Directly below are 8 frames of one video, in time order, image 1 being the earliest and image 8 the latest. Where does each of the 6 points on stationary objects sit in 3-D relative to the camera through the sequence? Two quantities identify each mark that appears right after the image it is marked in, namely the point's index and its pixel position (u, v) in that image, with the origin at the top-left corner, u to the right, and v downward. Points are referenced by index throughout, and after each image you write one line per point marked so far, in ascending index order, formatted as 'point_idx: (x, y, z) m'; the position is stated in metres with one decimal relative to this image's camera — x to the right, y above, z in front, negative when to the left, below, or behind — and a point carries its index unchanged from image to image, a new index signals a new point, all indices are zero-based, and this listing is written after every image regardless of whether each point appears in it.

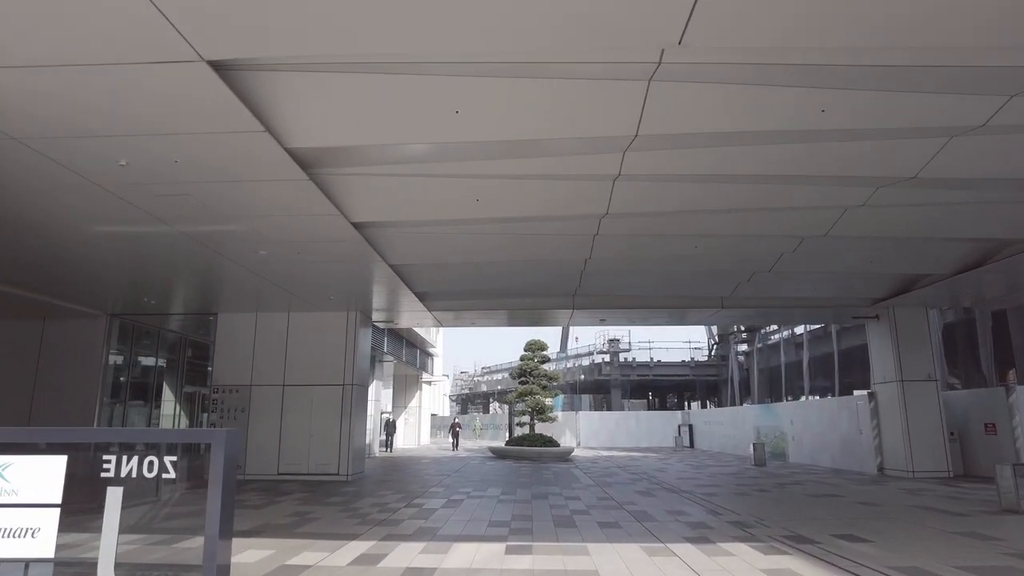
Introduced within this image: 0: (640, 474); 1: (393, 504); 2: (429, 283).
0: (+3.2, -4.6, +16.1) m
1: (-1.9, -3.4, +10.3) m
2: (-1.7, +0.1, +13.4) m
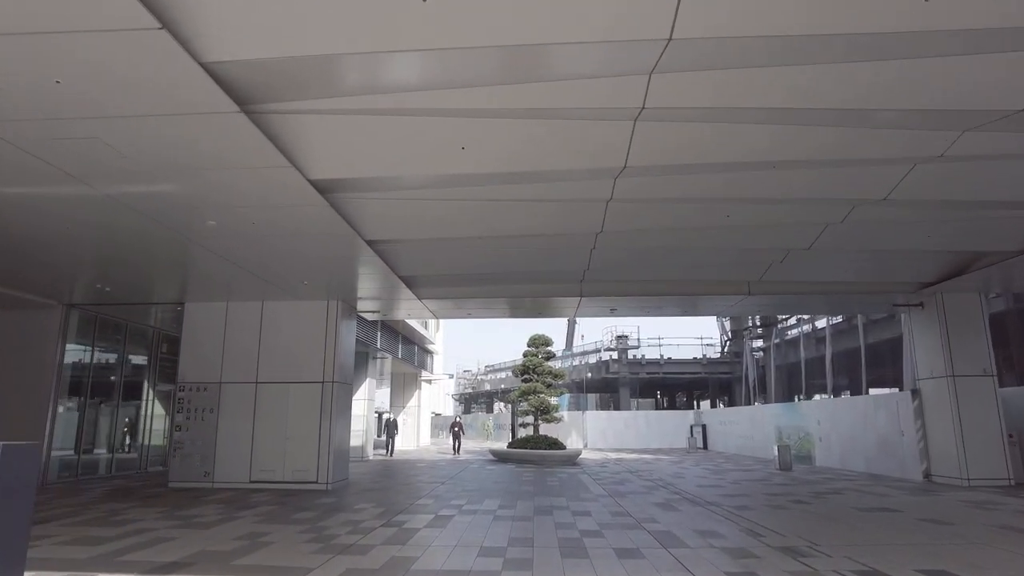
0: (+3.2, -4.3, +14.5) m
1: (-1.9, -3.1, +8.7) m
2: (-1.7, +0.4, +11.8) m
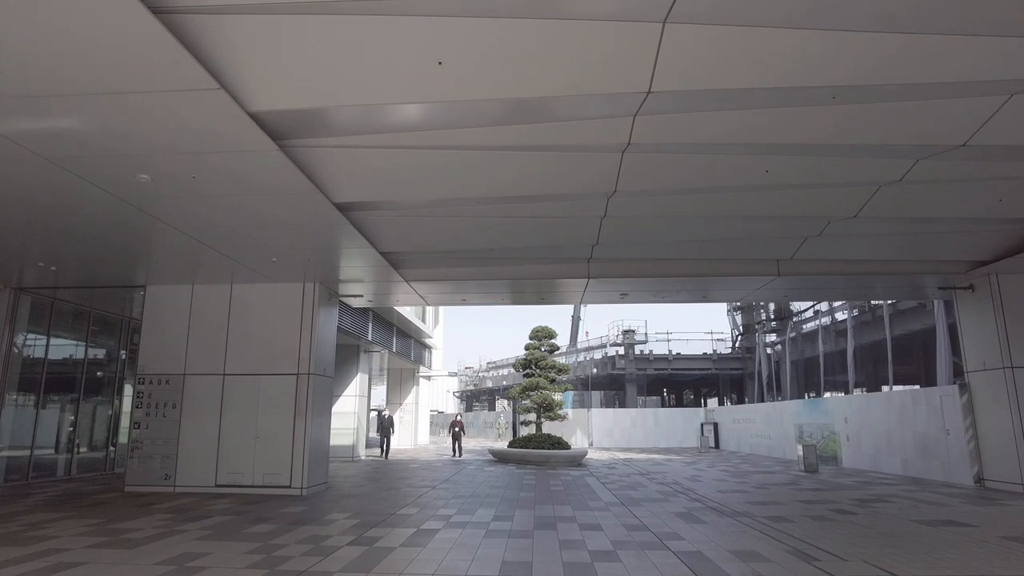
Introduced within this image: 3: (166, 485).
0: (+3.2, -3.9, +13.0) m
1: (-1.9, -2.8, +7.3) m
2: (-1.8, +0.7, +10.4) m
3: (-6.0, -3.4, +11.4) m
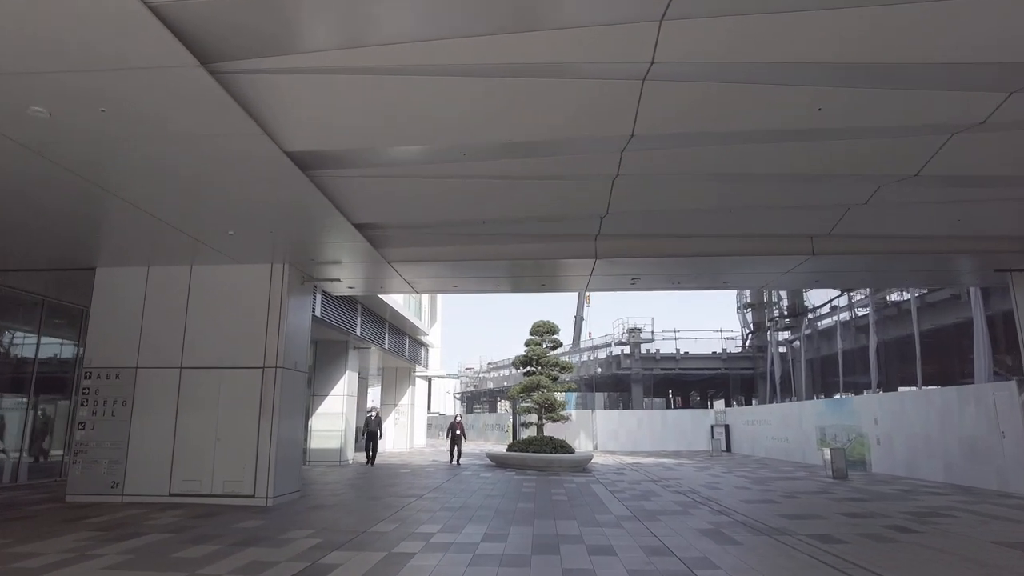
0: (+3.2, -3.6, +11.5) m
1: (-2.0, -2.5, +5.8) m
2: (-1.8, +1.0, +8.9) m
3: (-6.1, -3.1, +10.0) m
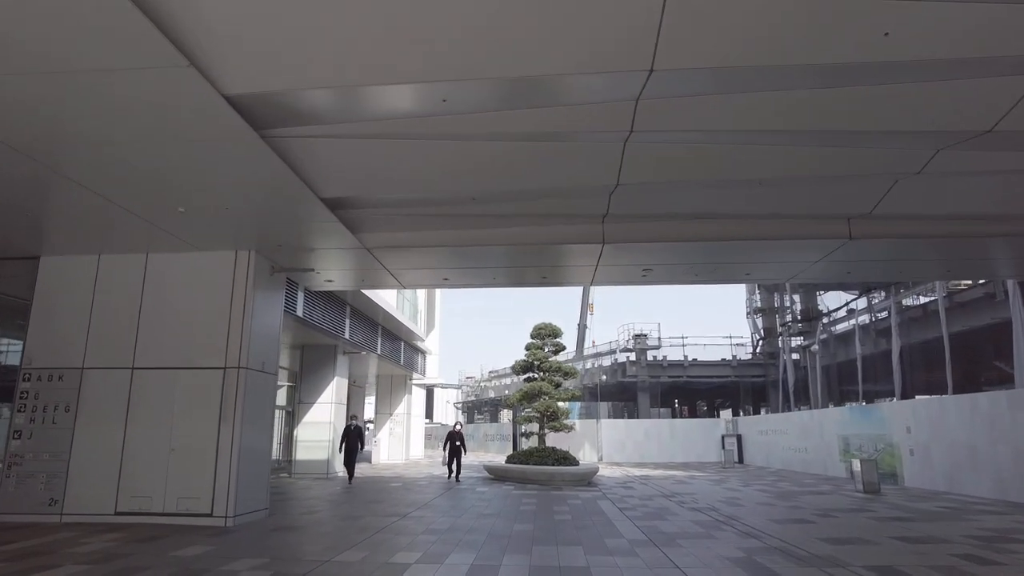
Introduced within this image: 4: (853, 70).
0: (+3.1, -3.5, +10.2) m
1: (-2.1, -2.3, +4.6) m
2: (-1.9, +1.2, +7.7) m
3: (-6.1, -3.0, +8.7) m
4: (+2.8, +1.8, +5.4) m
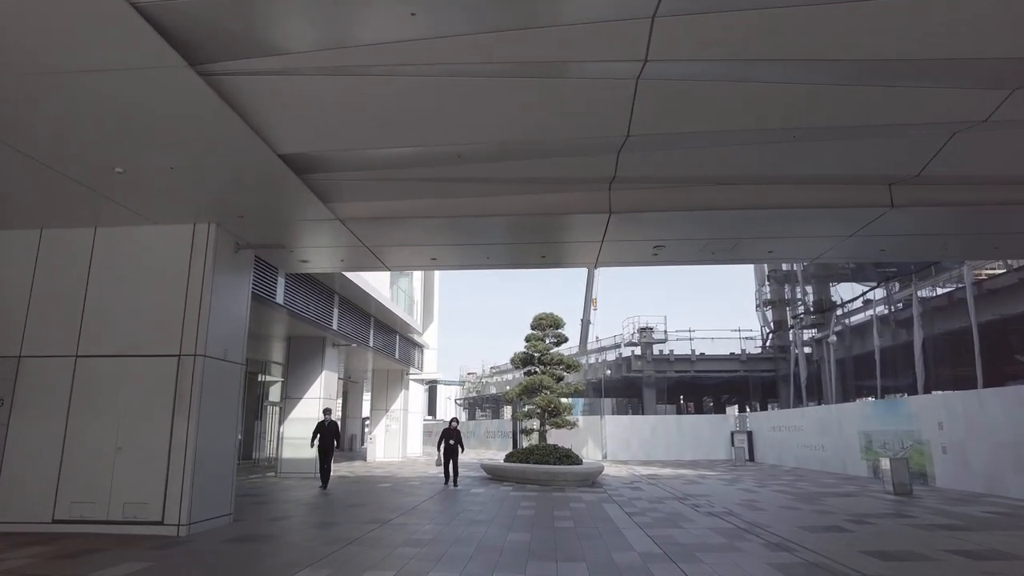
0: (+3.0, -3.2, +9.1) m
1: (-2.2, -2.0, +3.5) m
2: (-2.0, +1.5, +6.6) m
3: (-6.2, -2.7, +7.7) m
4: (+2.7, +2.1, +4.3) m
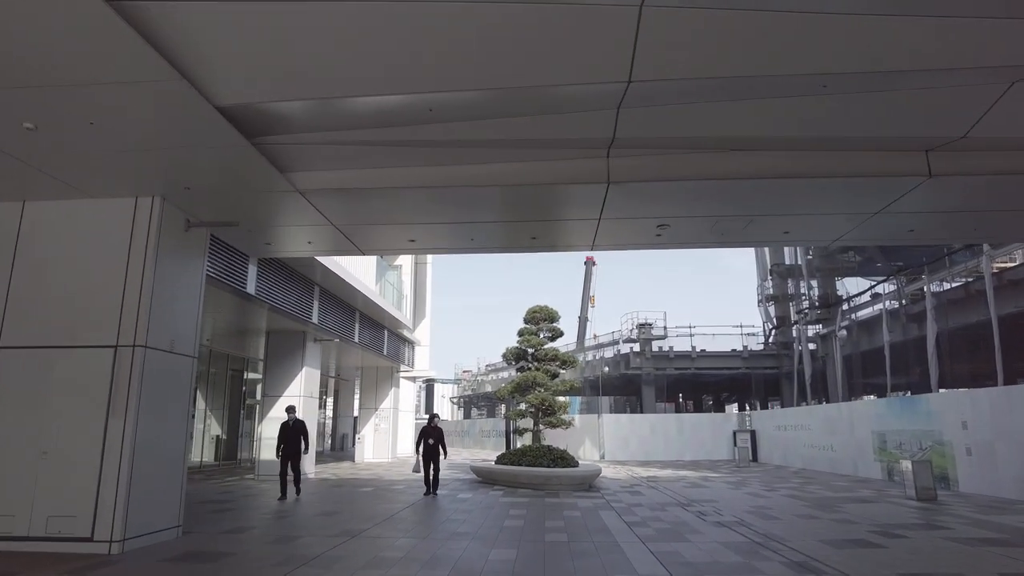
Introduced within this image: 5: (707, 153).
0: (+2.9, -3.0, +8.1) m
1: (-2.3, -1.8, +2.5) m
2: (-2.1, +1.7, +5.6) m
3: (-6.4, -2.5, +6.6) m
4: (+2.5, +2.2, +3.3) m
5: (+2.1, +1.4, +7.1) m
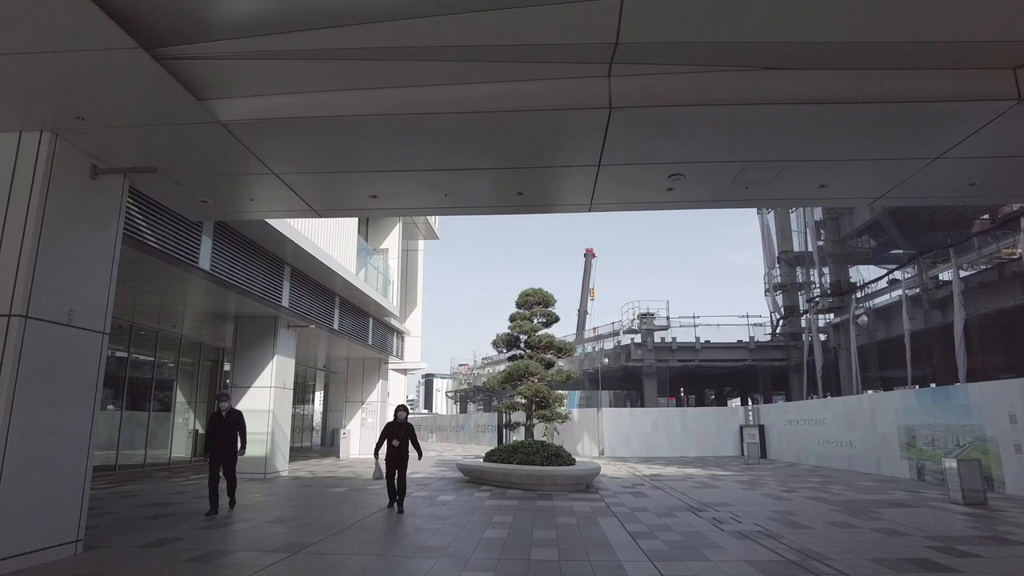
0: (+2.7, -2.6, +6.7) m
1: (-2.5, -1.5, +1.1) m
2: (-2.3, +2.0, +4.2) m
3: (-6.6, -2.1, +5.2) m
4: (+2.3, +2.6, +1.8) m
5: (+1.9, +1.8, +5.6) m
